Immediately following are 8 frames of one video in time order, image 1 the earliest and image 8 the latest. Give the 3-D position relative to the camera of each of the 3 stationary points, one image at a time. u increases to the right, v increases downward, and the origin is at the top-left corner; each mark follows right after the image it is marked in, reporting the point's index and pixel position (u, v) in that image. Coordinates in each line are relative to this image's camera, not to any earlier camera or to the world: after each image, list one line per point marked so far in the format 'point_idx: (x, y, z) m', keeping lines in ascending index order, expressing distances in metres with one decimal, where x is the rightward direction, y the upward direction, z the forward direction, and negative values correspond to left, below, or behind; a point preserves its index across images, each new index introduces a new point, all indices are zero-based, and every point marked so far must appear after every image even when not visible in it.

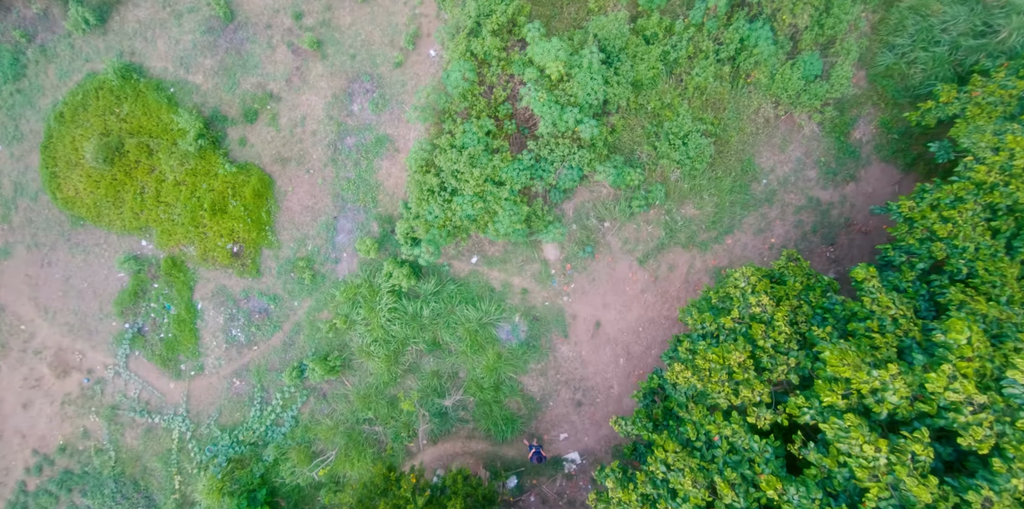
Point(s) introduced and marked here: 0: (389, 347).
0: (-2.0, -1.5, +9.4) m
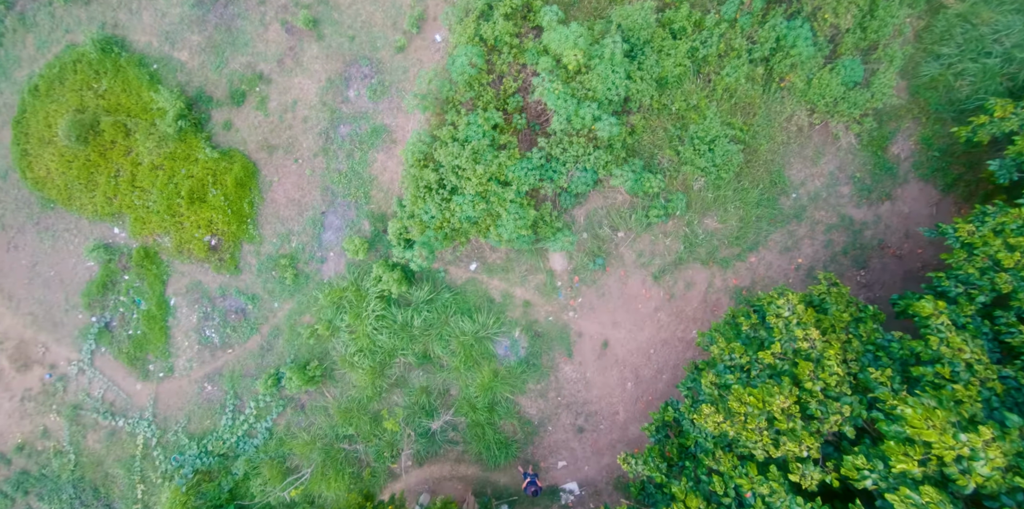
0: (-2.0, -1.5, +8.5) m
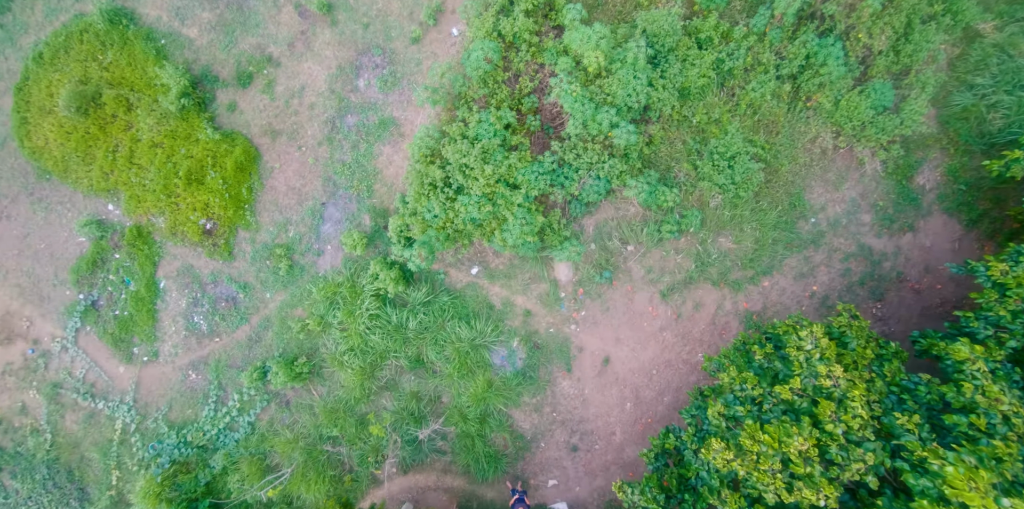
0: (-2.1, -1.5, +8.2) m
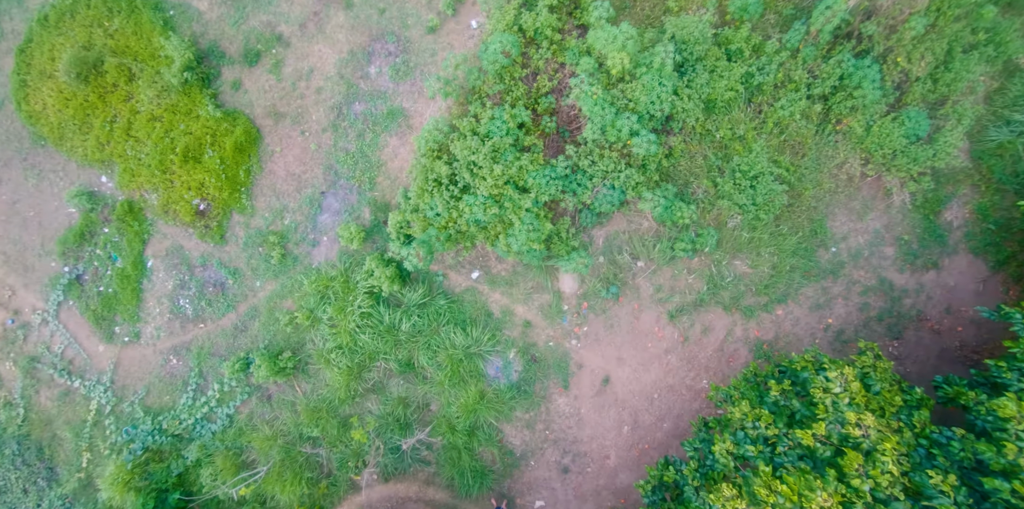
0: (-2.1, -1.4, +7.8) m
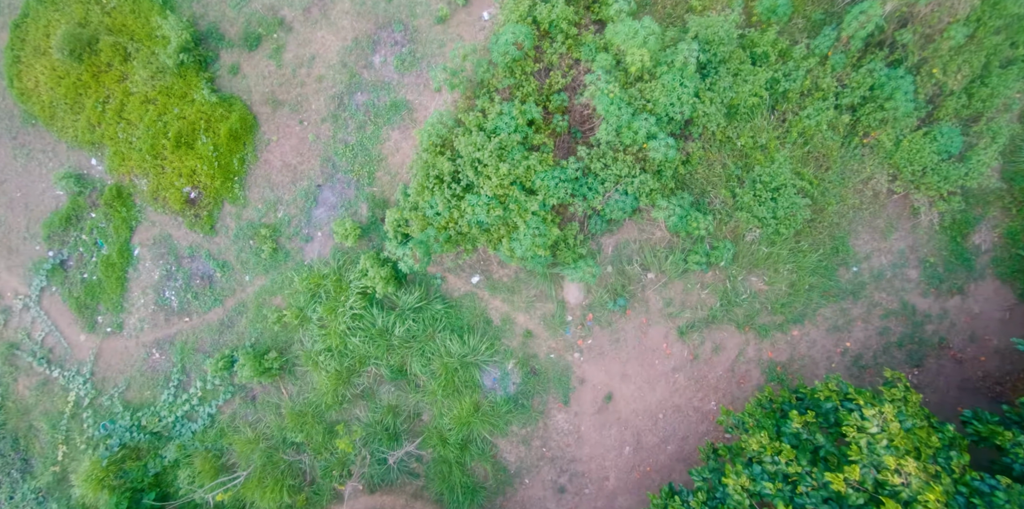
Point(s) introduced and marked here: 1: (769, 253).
0: (-2.1, -1.4, +7.3) m
1: (+3.3, 0.0, +7.3) m
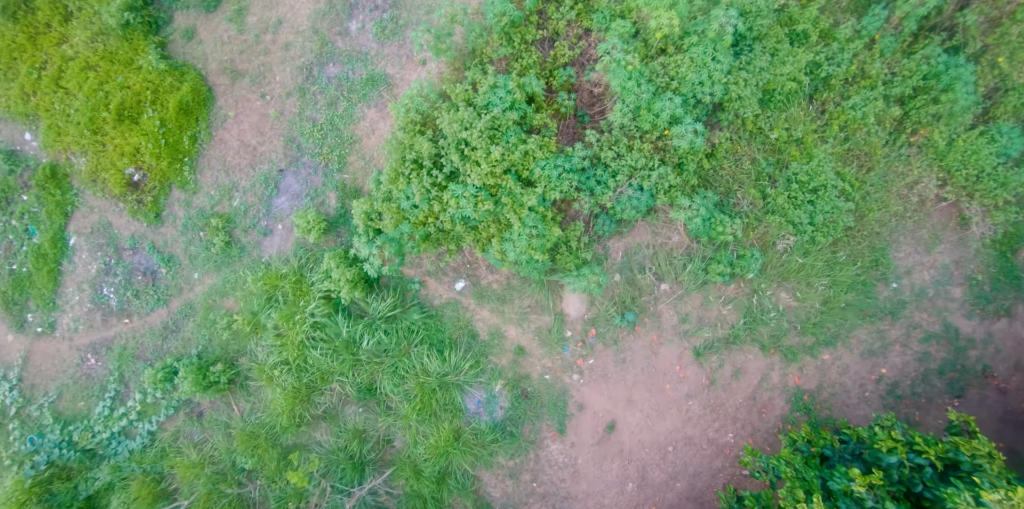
0: (-2.3, -1.3, +6.3) m
1: (+3.2, -0.1, +6.3) m
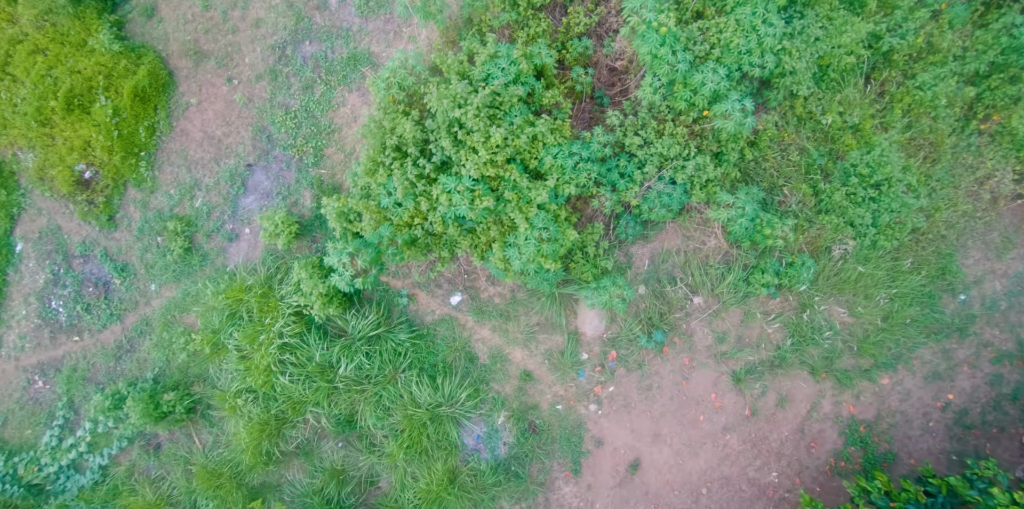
0: (-2.2, -1.4, +5.3) m
1: (+3.2, -0.2, +5.4) m
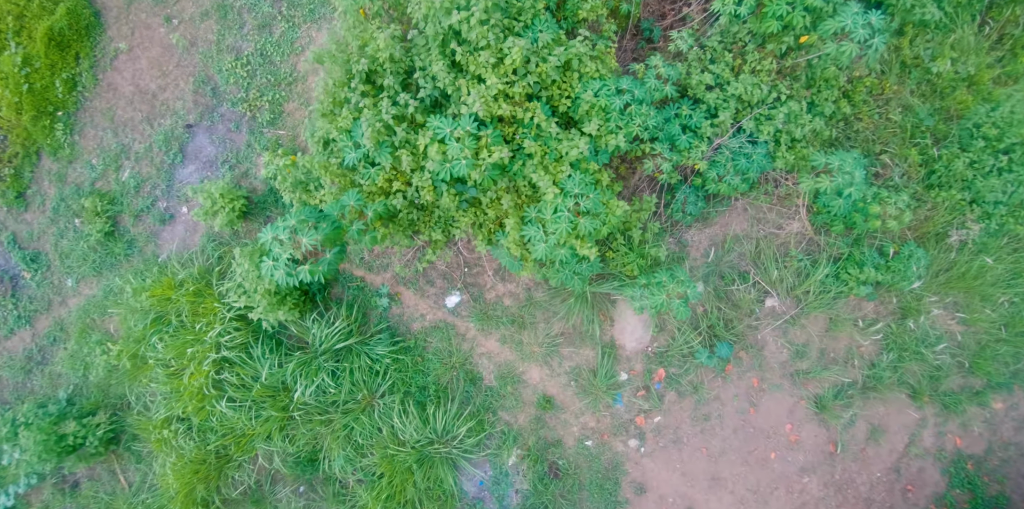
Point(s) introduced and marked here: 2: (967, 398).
0: (-2.1, -1.3, +4.1) m
1: (+3.3, -0.1, +4.1) m
2: (+3.5, -1.1, +4.3) m
